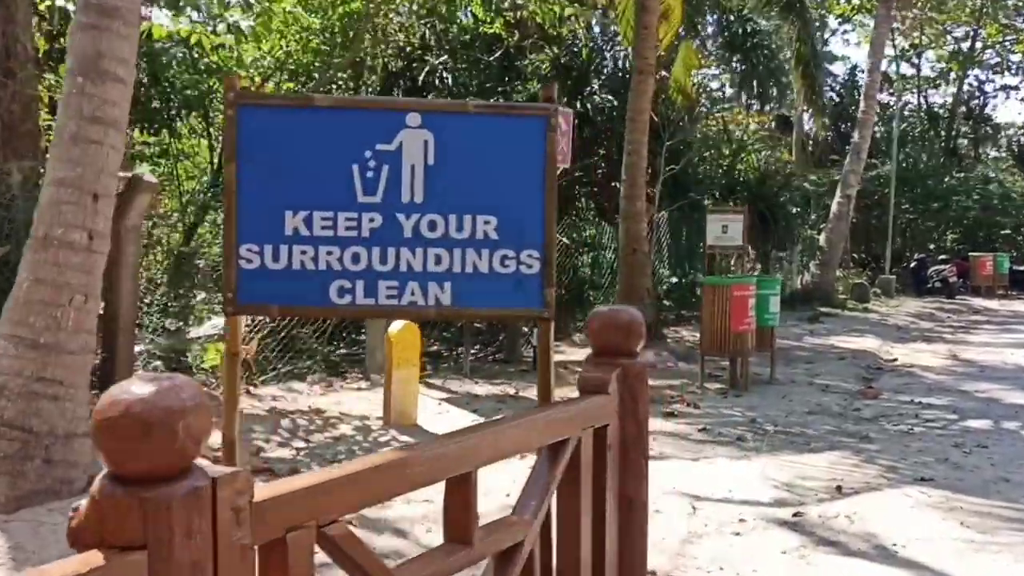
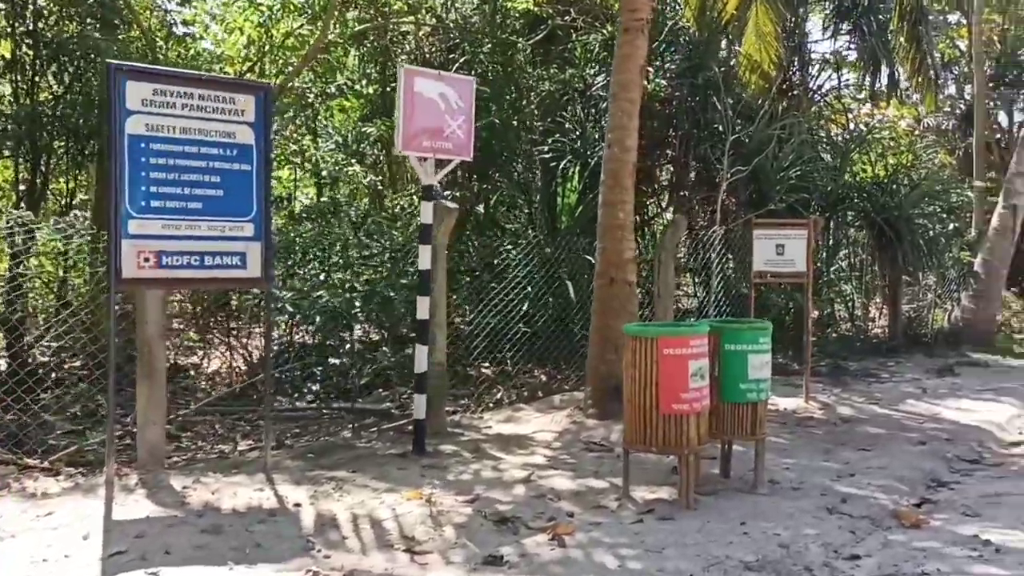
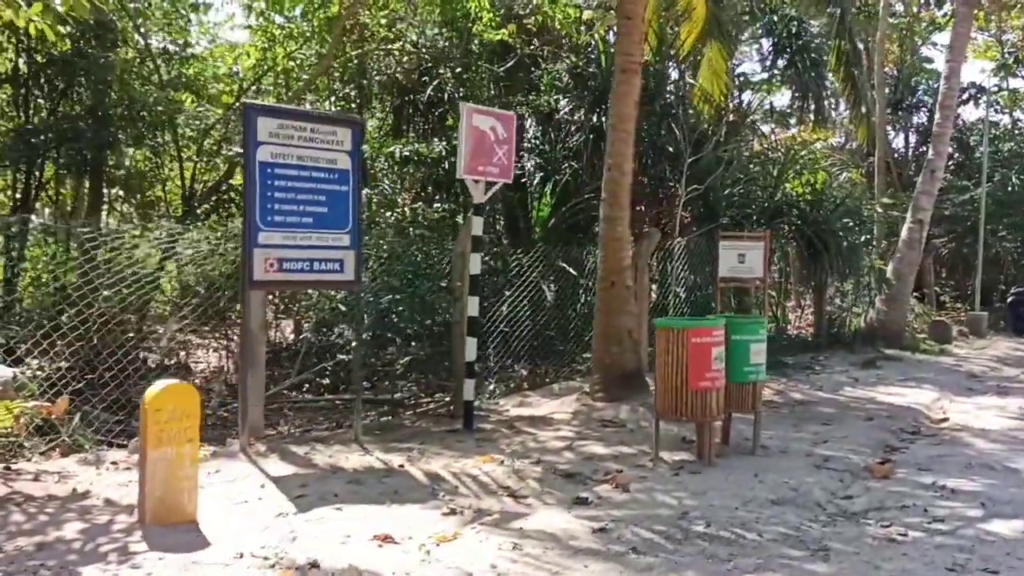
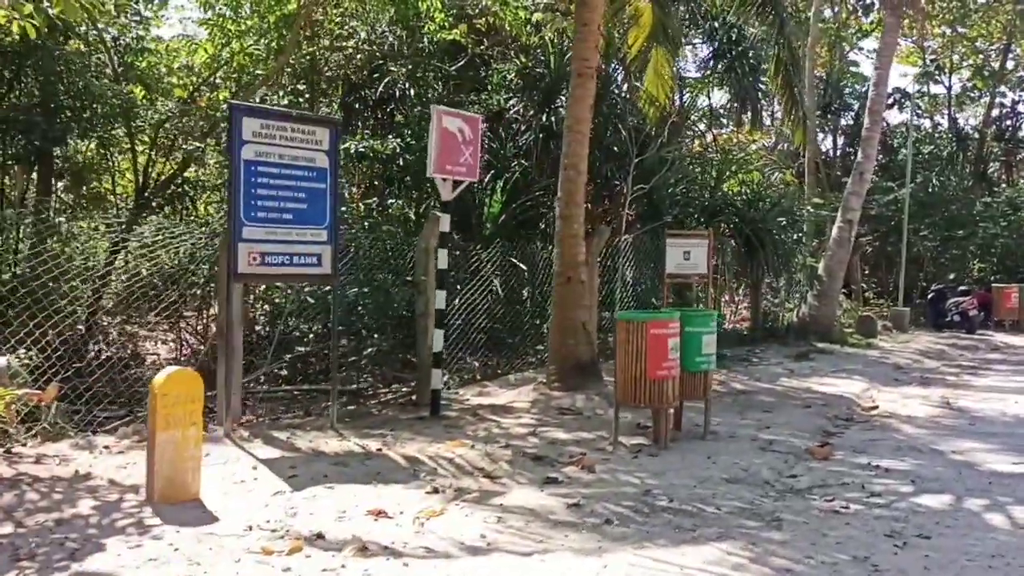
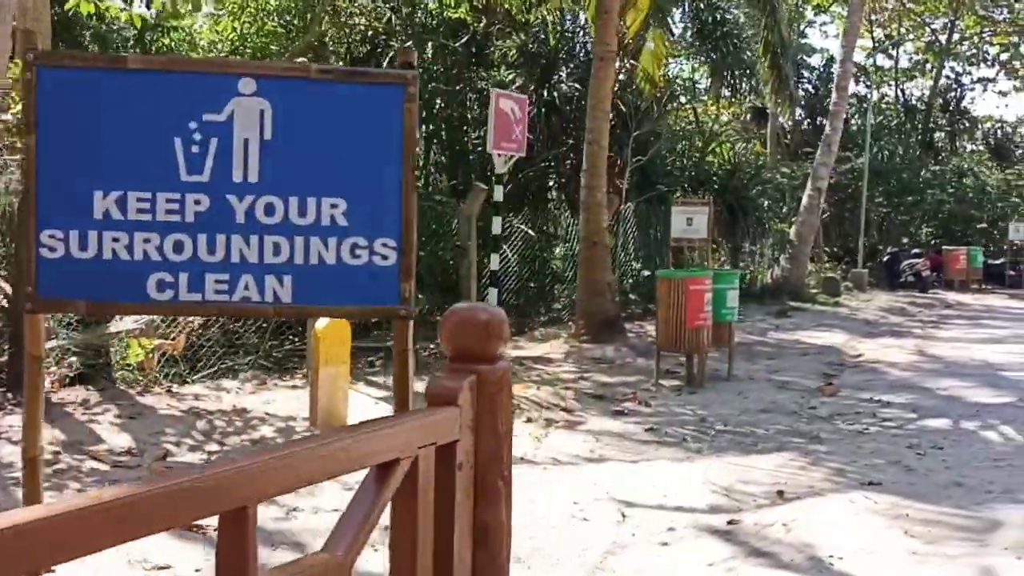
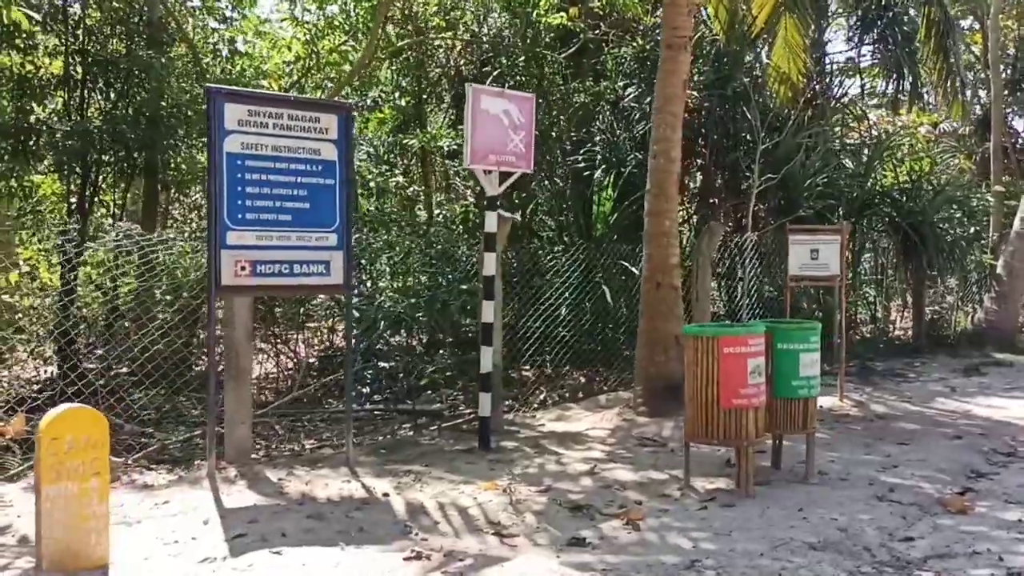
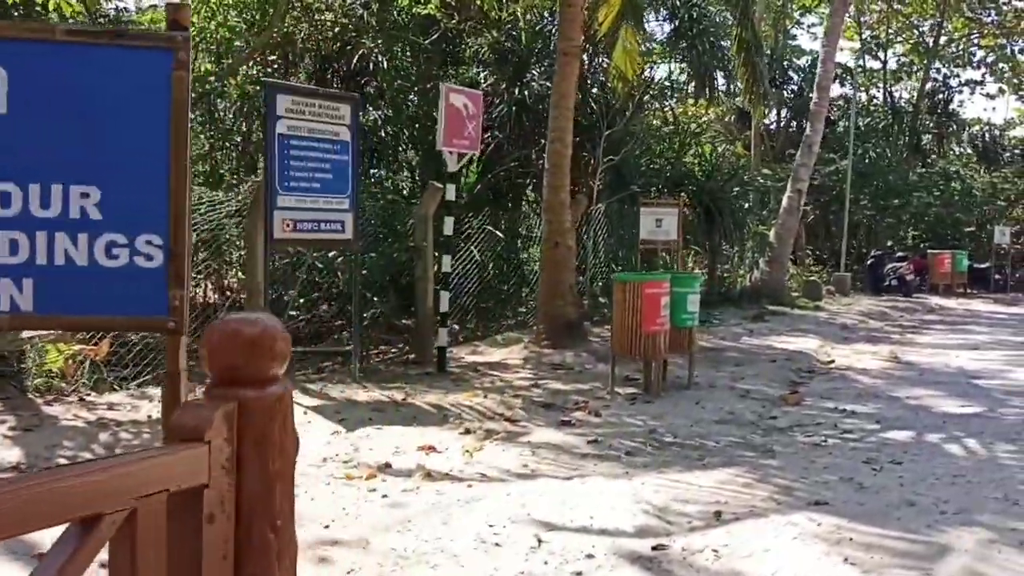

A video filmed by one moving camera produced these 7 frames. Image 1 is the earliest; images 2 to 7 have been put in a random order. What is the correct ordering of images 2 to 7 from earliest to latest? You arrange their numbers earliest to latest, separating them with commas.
5, 7, 4, 3, 6, 2
